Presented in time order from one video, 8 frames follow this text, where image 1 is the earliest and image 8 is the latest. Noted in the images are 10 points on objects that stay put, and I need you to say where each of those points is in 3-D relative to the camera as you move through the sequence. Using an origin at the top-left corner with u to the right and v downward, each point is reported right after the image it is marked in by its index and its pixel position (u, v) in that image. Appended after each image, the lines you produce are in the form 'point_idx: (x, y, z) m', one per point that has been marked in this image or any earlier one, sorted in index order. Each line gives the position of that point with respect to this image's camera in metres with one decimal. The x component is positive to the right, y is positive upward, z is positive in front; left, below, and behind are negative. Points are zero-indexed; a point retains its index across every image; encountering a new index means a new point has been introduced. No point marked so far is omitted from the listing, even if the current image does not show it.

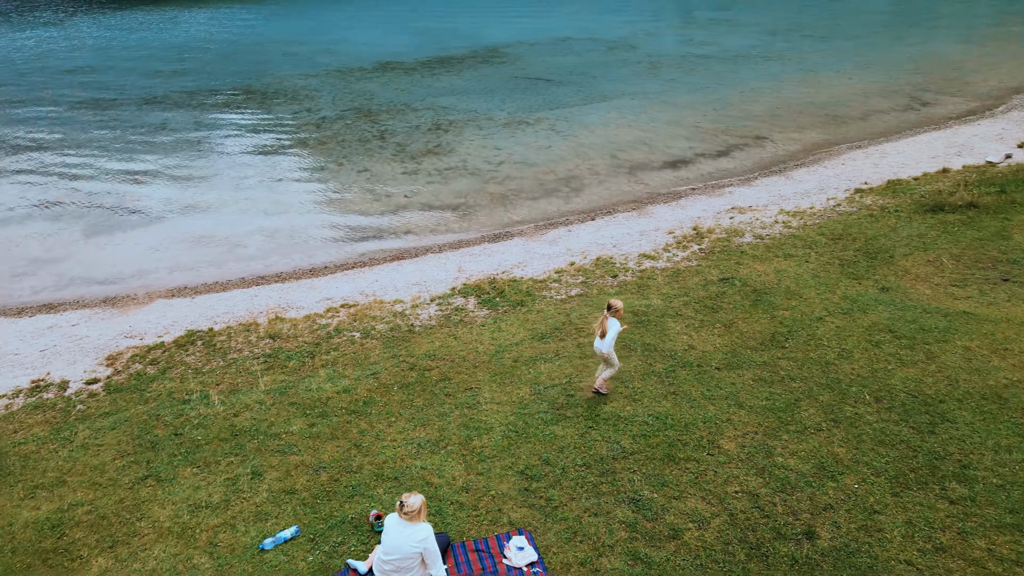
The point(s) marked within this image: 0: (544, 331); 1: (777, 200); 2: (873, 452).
0: (+0.5, -0.6, +10.6) m
1: (+6.0, +2.0, +16.3) m
2: (+3.8, -1.7, +7.5) m
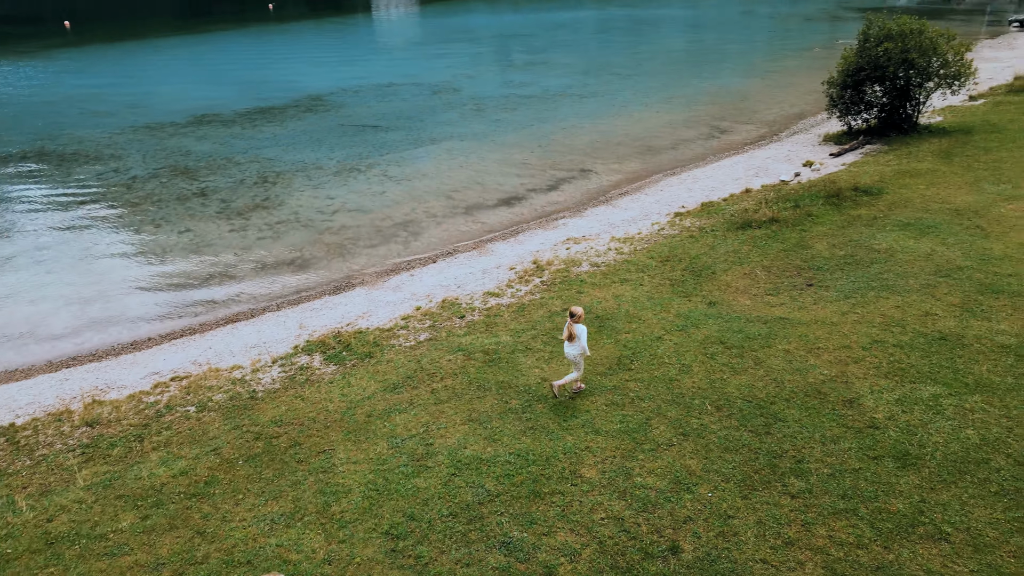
0: (-1.6, -1.3, +10.3) m
1: (+2.3, +1.4, +17.1) m
2: (+2.3, -1.9, +7.9) m
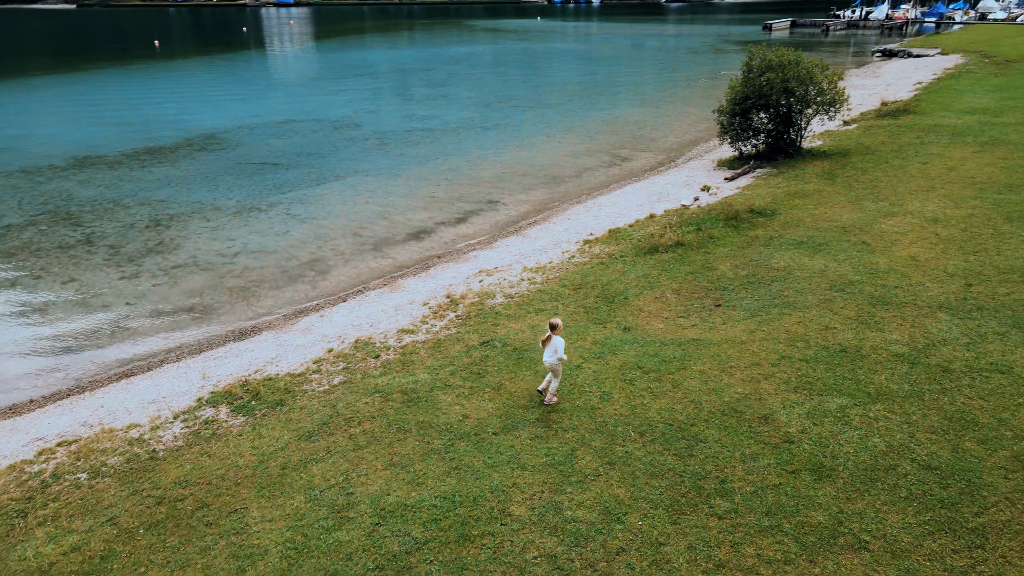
0: (-2.7, -1.9, +9.8) m
1: (+0.2, +0.7, +17.2) m
2: (+1.5, -2.2, +7.9) m
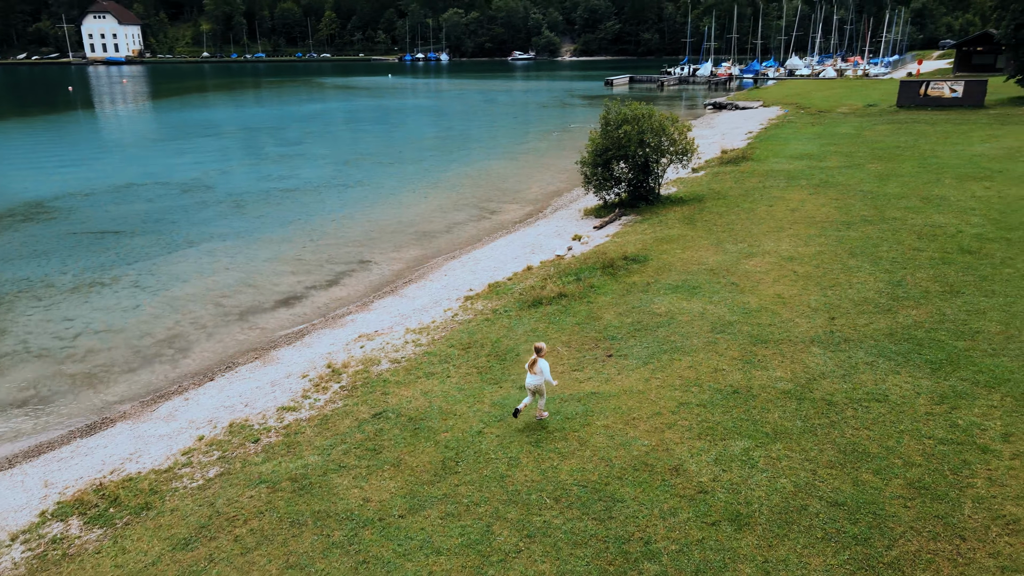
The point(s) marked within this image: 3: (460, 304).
0: (-3.9, -2.9, +8.6) m
1: (-2.6, -0.7, +16.5) m
2: (+0.6, -2.8, +7.5) m
3: (-1.2, -0.4, +17.2) m
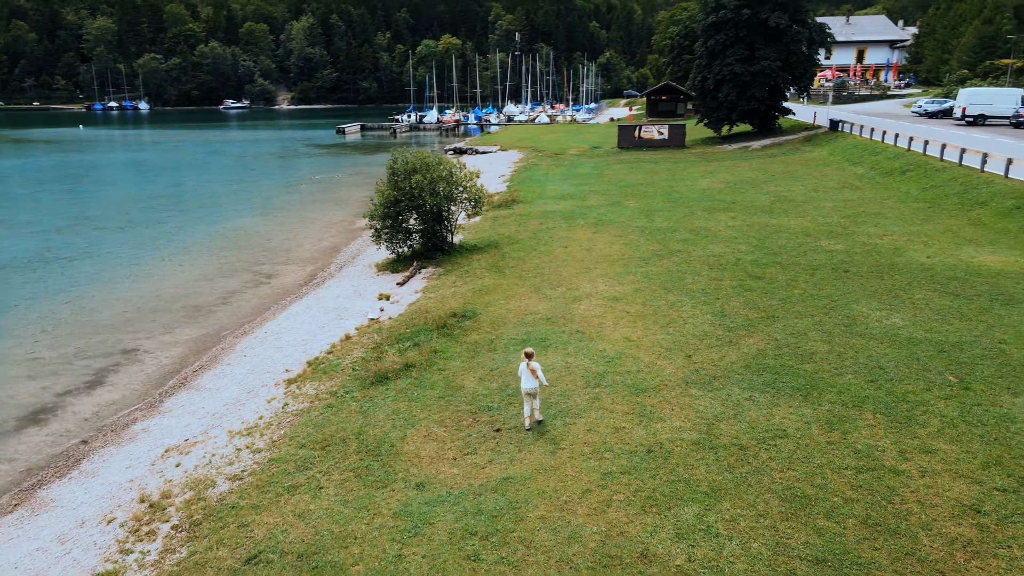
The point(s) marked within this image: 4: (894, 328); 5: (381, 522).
0: (-3.8, -4.2, +5.6) m
1: (-5.6, -2.5, +13.5) m
2: (+0.7, -3.6, +6.2) m
3: (-4.6, -2.1, +14.6) m
4: (+8.0, -0.8, +15.0) m
5: (-1.7, -2.9, +9.1) m
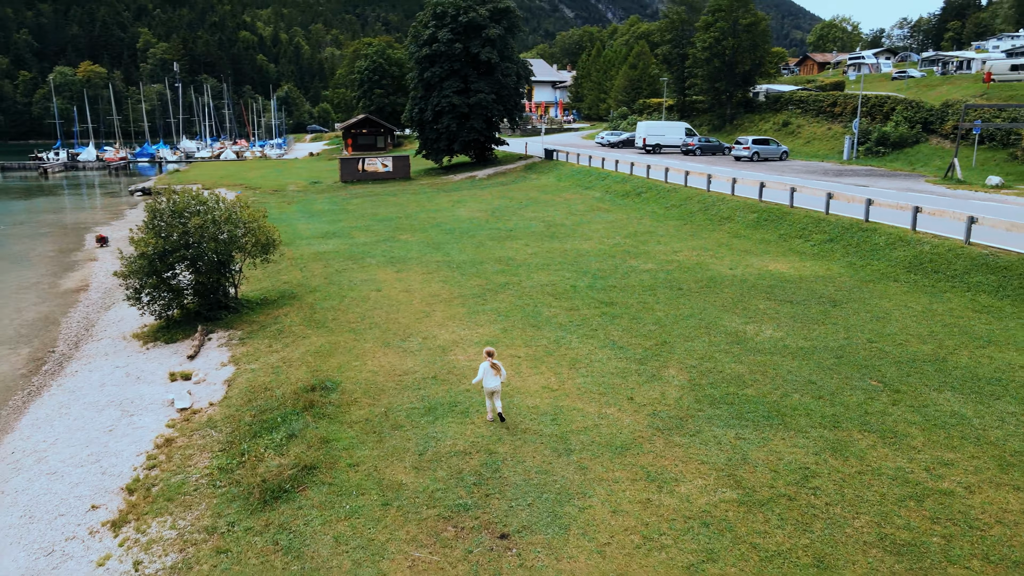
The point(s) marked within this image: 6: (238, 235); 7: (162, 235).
0: (-0.8, -4.9, +1.9) m
1: (-5.9, -3.9, +8.5) m
2: (+3.0, -3.9, +4.3) m
3: (-5.5, -3.4, +9.9) m
4: (+5.7, -1.1, +15.4) m
5: (-0.4, -3.7, +6.0) m
6: (-7.7, +1.5, +19.9) m
7: (-9.3, +1.4, +18.9) m
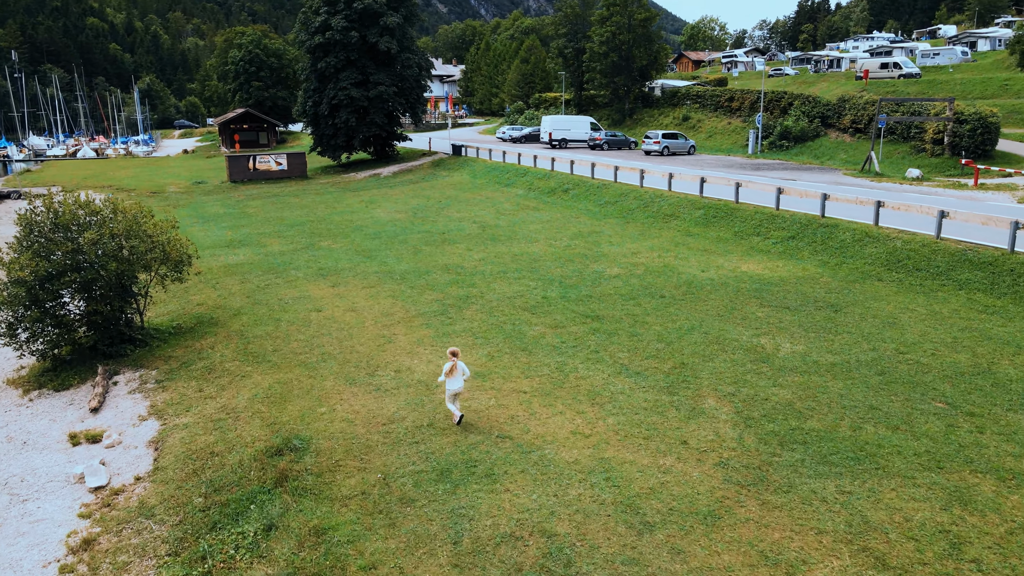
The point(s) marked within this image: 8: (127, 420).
0: (+1.4, -5.3, -0.5) m
1: (-4.6, -4.5, +5.2) m
2: (+4.7, -4.2, +2.5) m
3: (-4.5, -4.0, +6.6) m
4: (+5.6, -1.3, +13.9) m
5: (+1.1, -4.1, +3.7) m
6: (-8.4, +0.9, +16.2) m
7: (-9.8, +0.7, +14.9) m
8: (-7.0, -2.4, +13.1) m
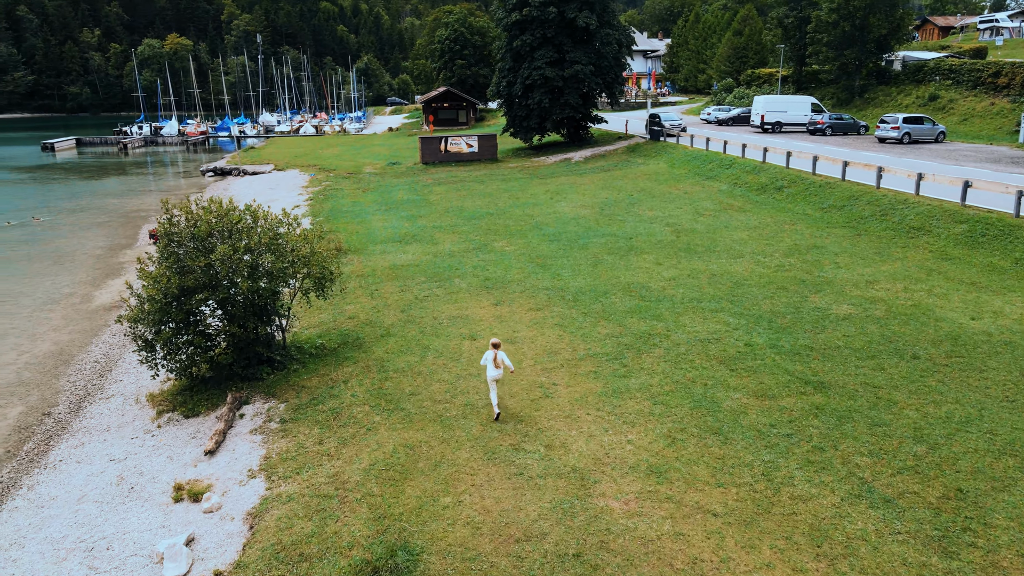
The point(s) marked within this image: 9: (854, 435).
0: (+0.1, -6.7, -3.8) m
1: (-4.2, -5.3, +3.2) m
2: (+4.1, -5.7, -1.8) m
3: (-3.7, -4.9, +4.5) m
4: (+8.1, -2.6, +8.8) m
5: (+0.9, -5.4, +0.2) m
6: (-4.7, +0.5, +14.6) m
7: (-6.4, +0.4, +13.7) m
8: (-4.3, -2.9, +11.3) m
9: (+5.1, -2.2, +10.8) m
